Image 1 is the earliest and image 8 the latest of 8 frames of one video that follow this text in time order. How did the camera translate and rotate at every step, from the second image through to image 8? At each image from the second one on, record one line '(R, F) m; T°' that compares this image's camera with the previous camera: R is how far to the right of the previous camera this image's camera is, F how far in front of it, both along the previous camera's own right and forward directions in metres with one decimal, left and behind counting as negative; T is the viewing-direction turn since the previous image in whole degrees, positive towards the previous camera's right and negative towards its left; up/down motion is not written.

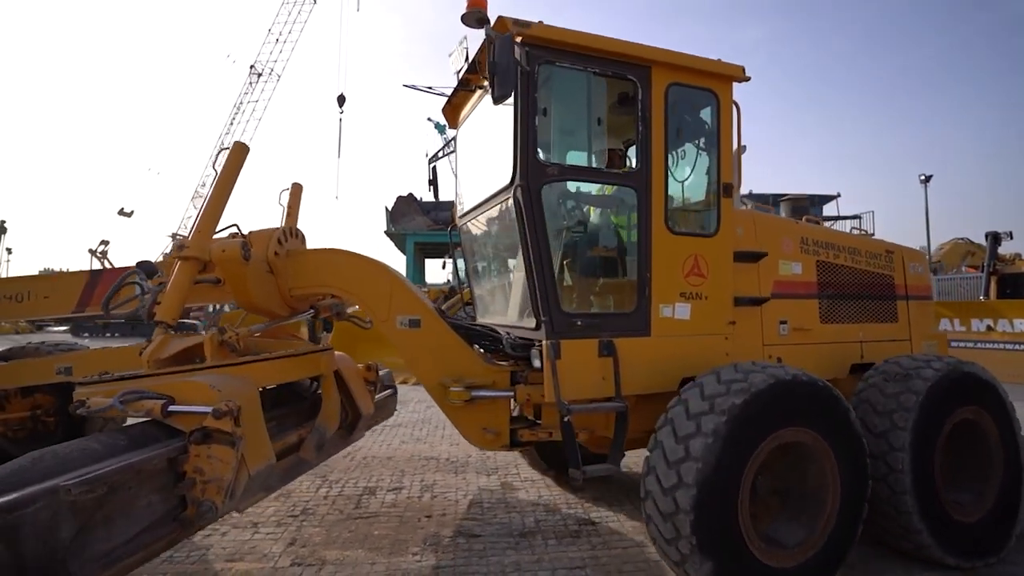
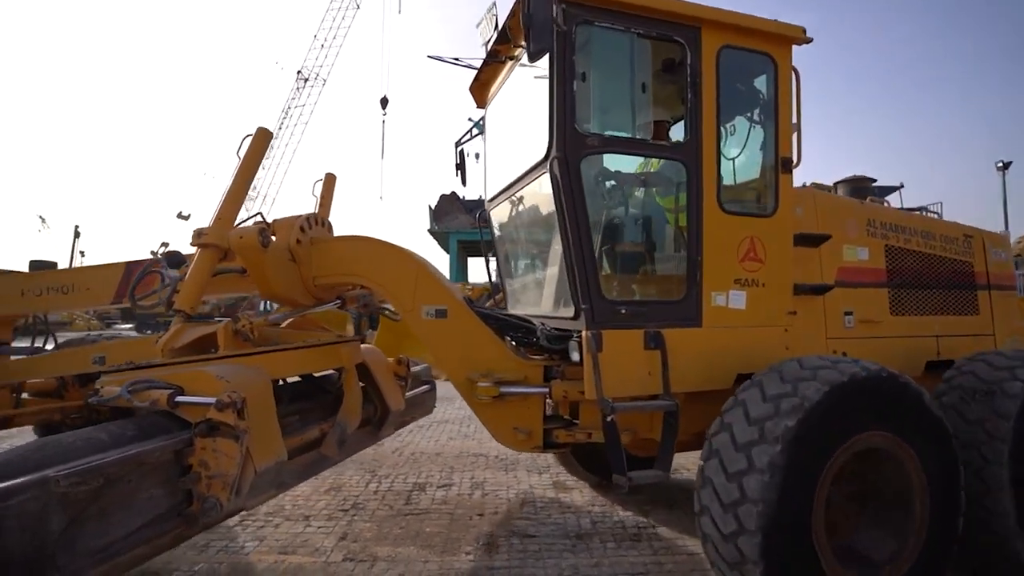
(+0.1, +0.3) m; -4°
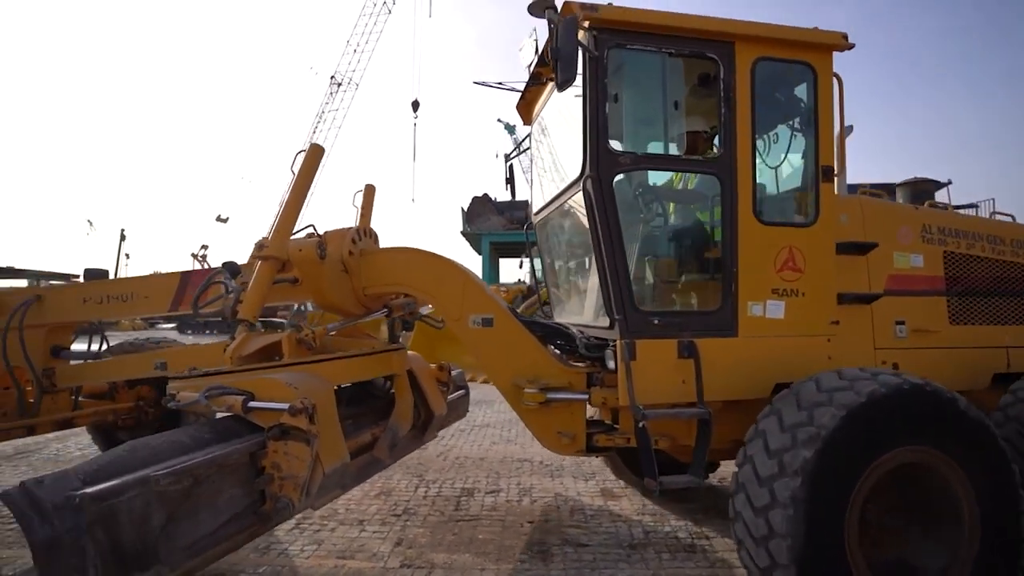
(-0.1, 0.0) m; -3°
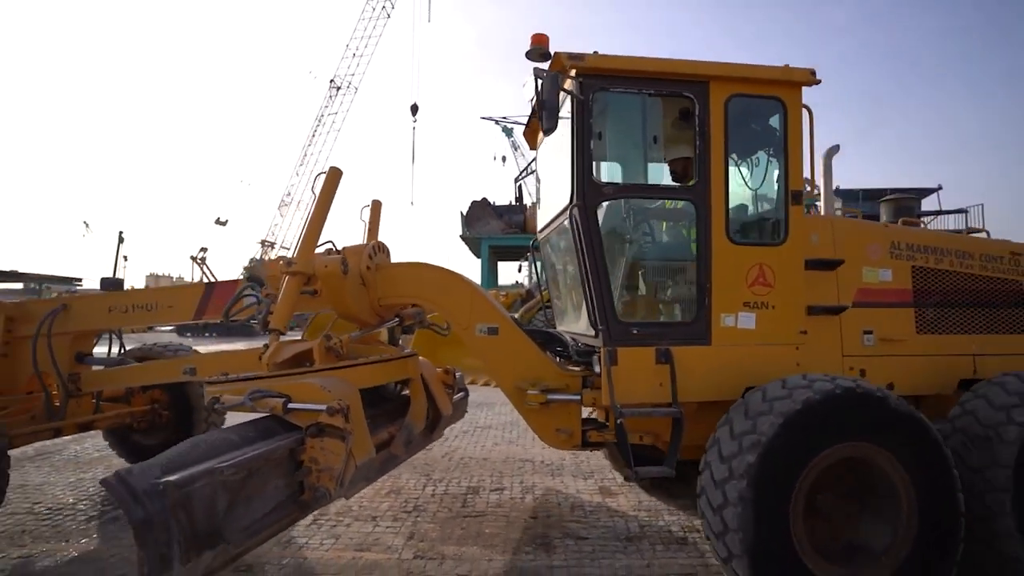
(0.0, -0.3) m; 0°
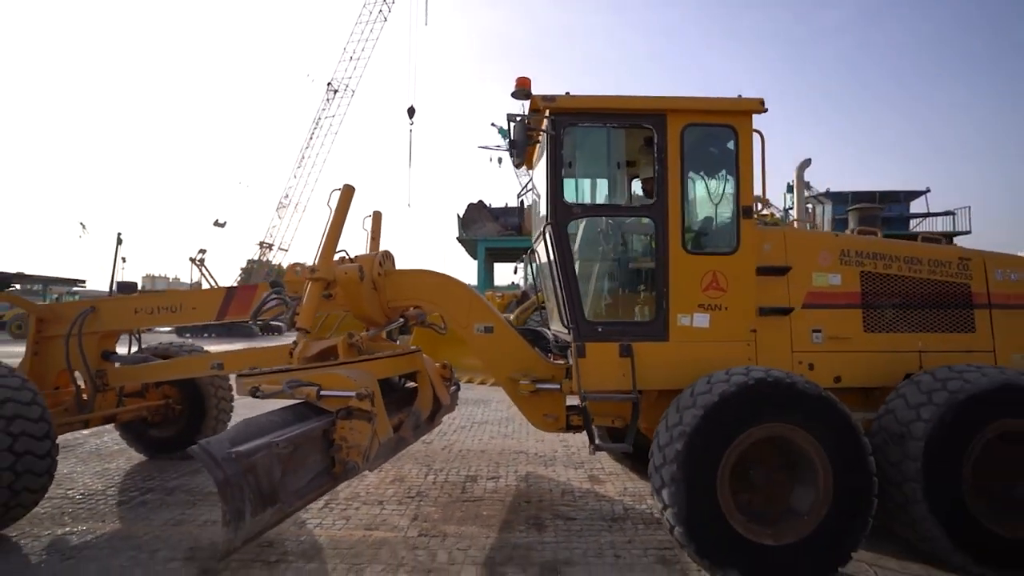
(0.0, -0.4) m; 0°
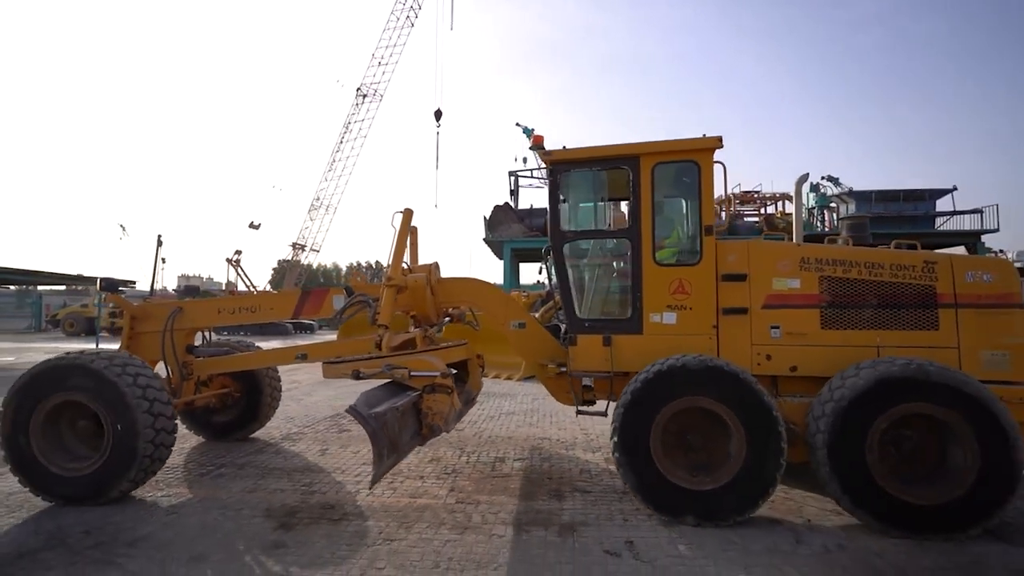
(0.0, -0.7) m; -2°
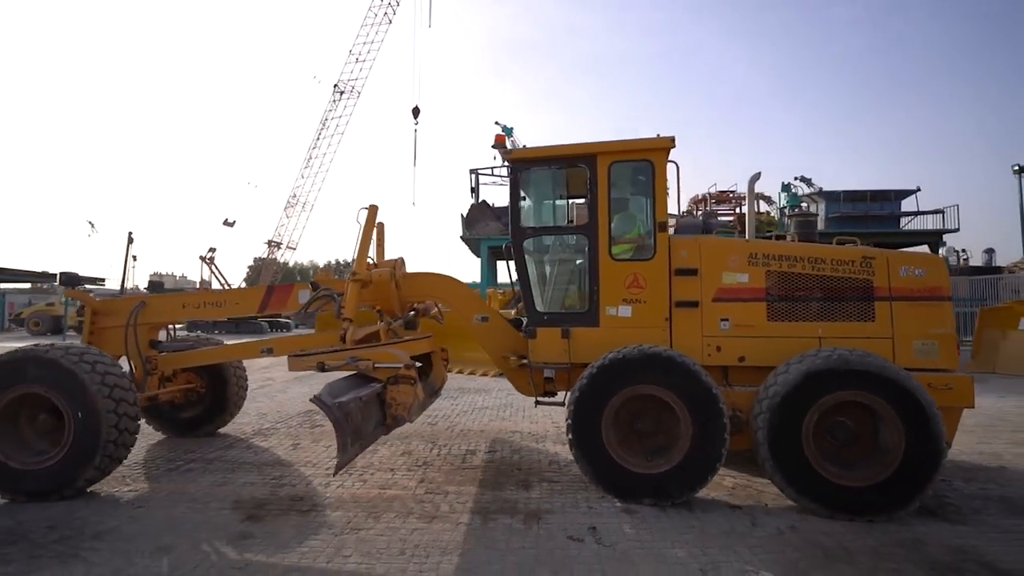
(+0.1, -0.1) m; +2°
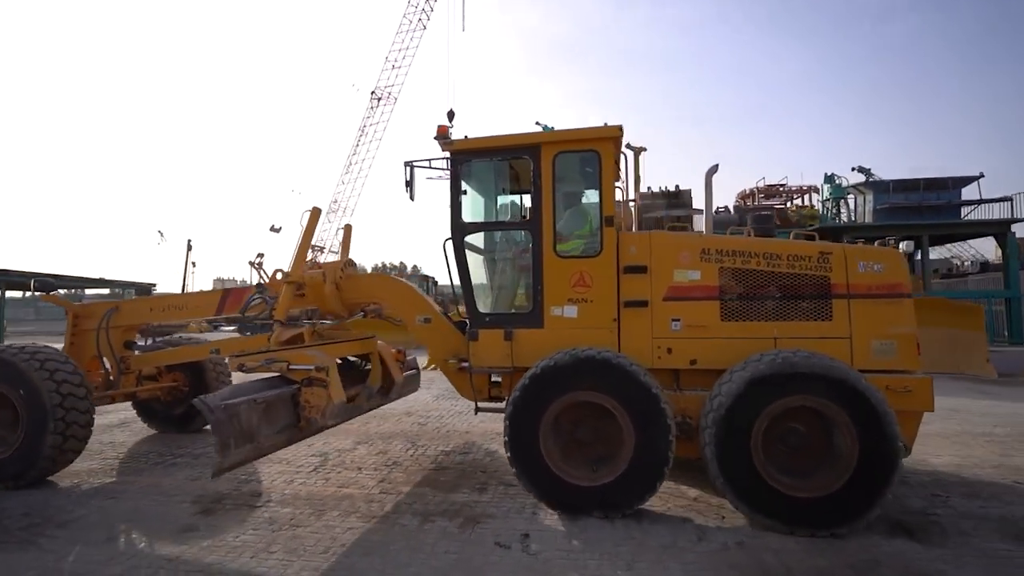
(+0.8, 0.0) m; -5°
